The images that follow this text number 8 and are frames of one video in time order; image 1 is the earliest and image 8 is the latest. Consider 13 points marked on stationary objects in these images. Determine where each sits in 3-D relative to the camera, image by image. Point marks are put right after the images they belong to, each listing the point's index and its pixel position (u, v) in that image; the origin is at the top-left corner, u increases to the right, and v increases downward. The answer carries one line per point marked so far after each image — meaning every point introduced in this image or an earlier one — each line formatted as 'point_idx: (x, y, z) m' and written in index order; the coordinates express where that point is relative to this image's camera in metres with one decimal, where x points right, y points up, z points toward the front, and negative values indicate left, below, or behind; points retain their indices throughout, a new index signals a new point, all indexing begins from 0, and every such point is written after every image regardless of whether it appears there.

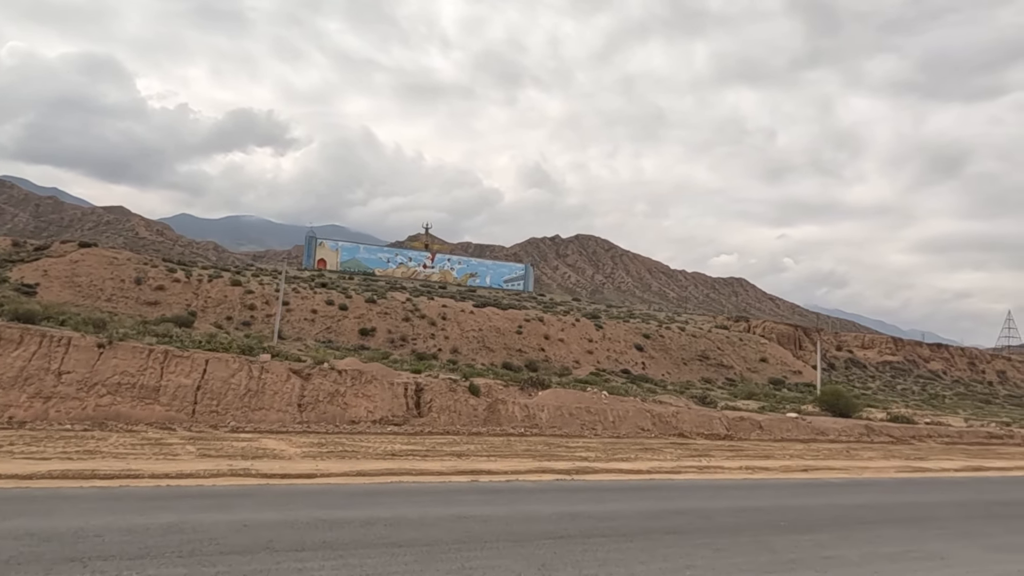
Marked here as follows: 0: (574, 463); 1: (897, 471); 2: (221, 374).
0: (+0.9, -2.7, +9.9) m
1: (+6.7, -3.2, +11.4) m
2: (-7.3, -2.2, +16.4) m
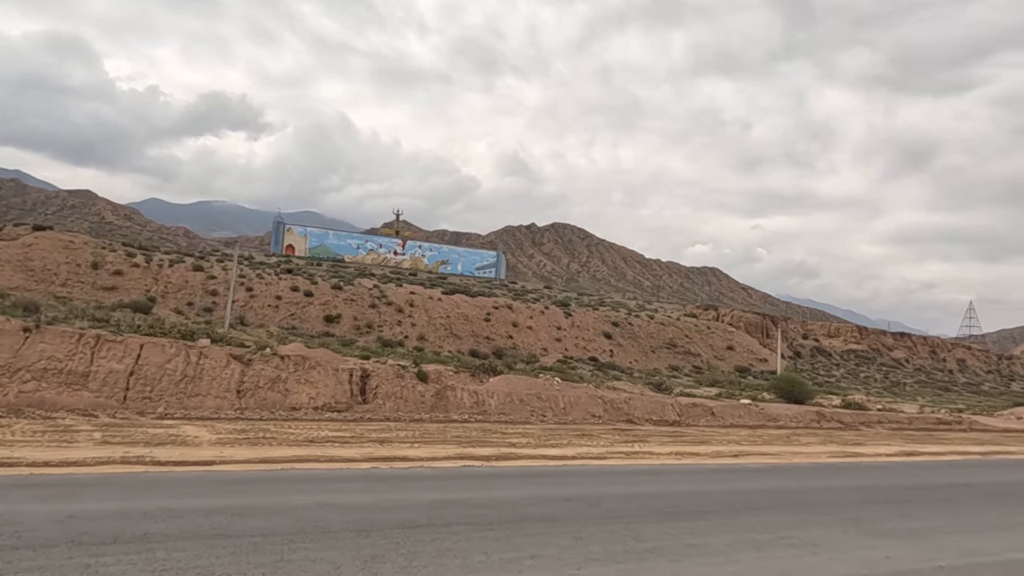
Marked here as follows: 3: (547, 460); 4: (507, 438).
0: (-0.3, -2.4, +9.7) m
1: (+5.5, -2.9, +11.4) m
2: (-8.7, -1.8, +15.9) m
3: (+0.5, -2.3, +8.6) m
4: (-0.1, -2.7, +11.6) m
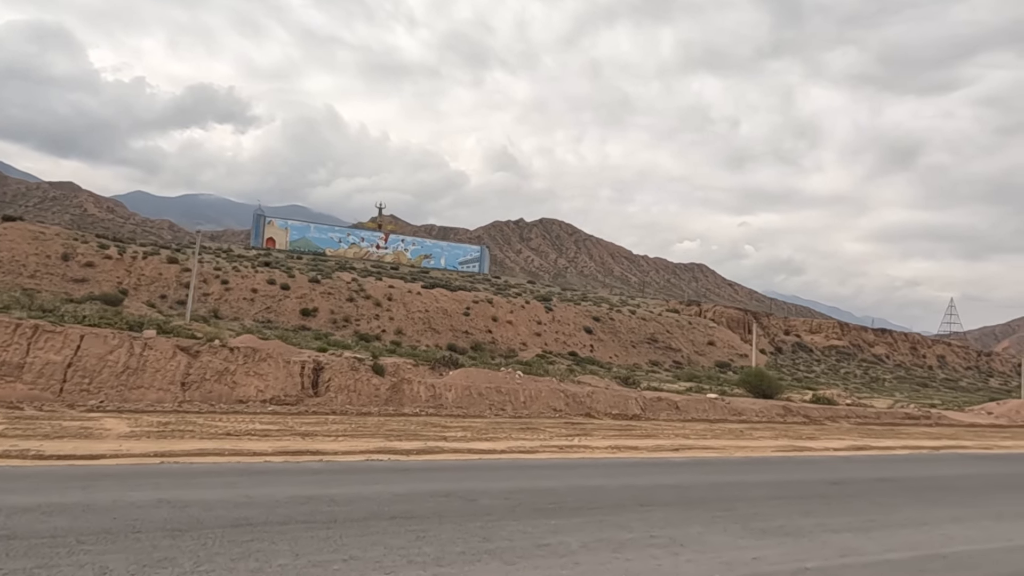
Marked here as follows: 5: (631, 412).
0: (-1.3, -2.2, +9.4) m
1: (+4.4, -2.8, +11.2) m
2: (-9.8, -1.5, +15.4) m
3: (-0.5, -2.1, +8.3) m
4: (-1.2, -2.5, +11.3) m
5: (+3.6, -3.7, +19.8) m
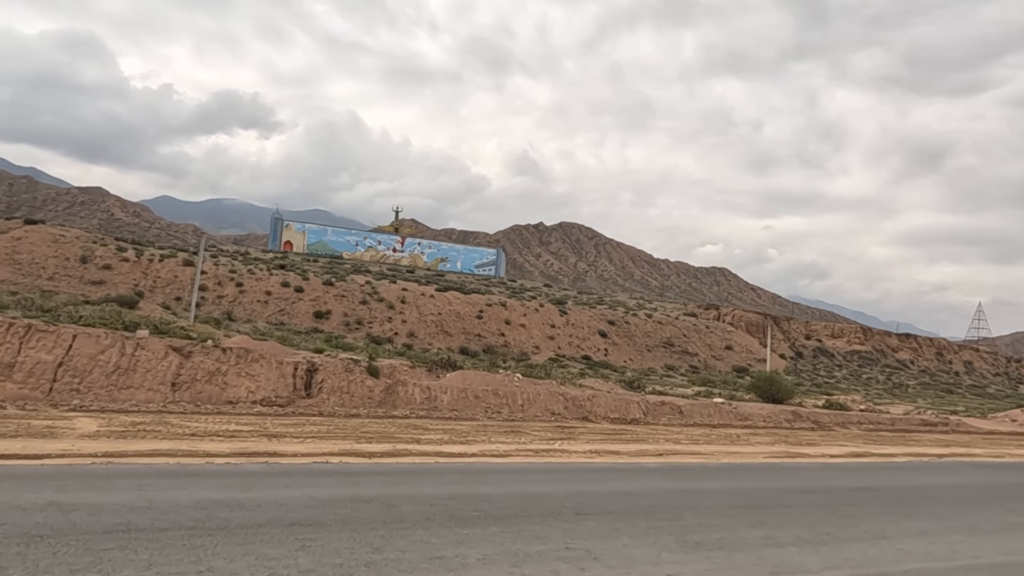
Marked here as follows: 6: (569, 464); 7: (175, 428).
0: (-1.6, -2.2, +9.1) m
1: (+4.1, -2.8, +10.7) m
2: (-10.0, -1.5, +15.4) m
3: (-0.9, -2.1, +8.0) m
4: (-1.5, -2.5, +11.0) m
5: (+3.5, -3.8, +19.4) m
6: (+0.7, -2.1, +7.7) m
7: (-5.2, -2.1, +10.0) m
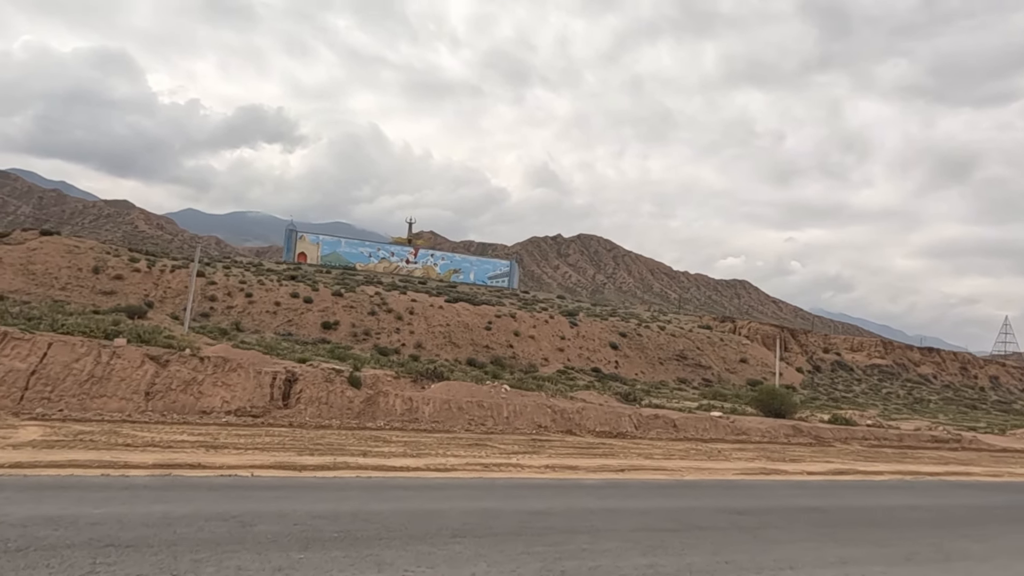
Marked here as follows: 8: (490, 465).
0: (-2.3, -2.3, +8.7) m
1: (+3.5, -2.9, +10.2) m
2: (-10.5, -1.7, +15.3) m
3: (-1.7, -2.1, +7.6) m
4: (-2.1, -2.6, +10.6) m
5: (+3.1, -4.1, +18.9) m
6: (0.0, -2.1, +7.3) m
7: (-5.8, -2.2, +9.7) m
8: (-0.3, -2.5, +9.2) m
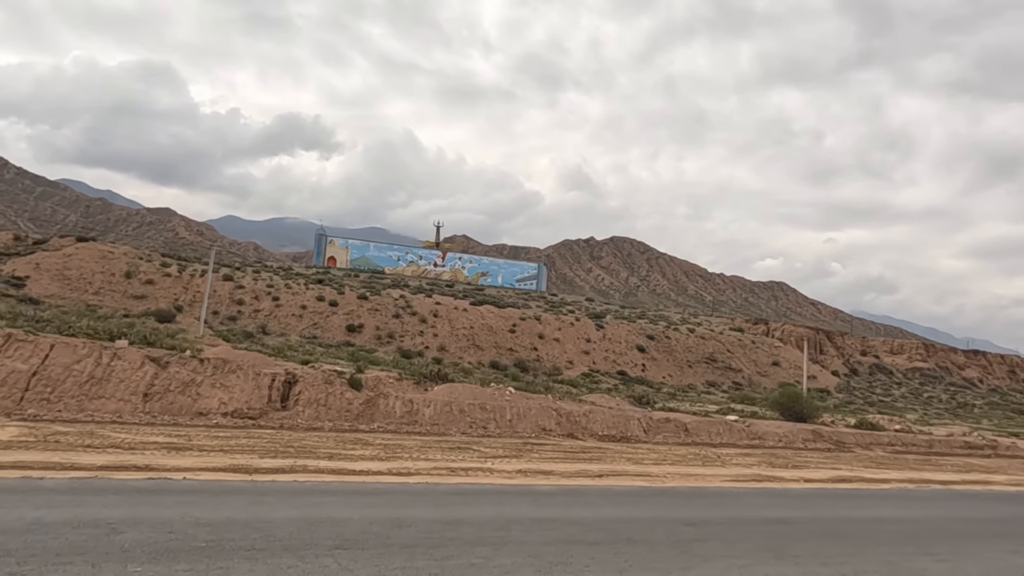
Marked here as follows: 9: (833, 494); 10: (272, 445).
0: (-2.7, -2.3, +8.5) m
1: (+3.1, -2.8, +9.6) m
2: (-10.6, -1.7, +15.4) m
3: (-2.1, -2.1, +7.3) m
4: (-2.4, -2.5, +10.3) m
5: (+3.2, -4.1, +18.3) m
6: (-0.5, -2.1, +6.9) m
7: (-6.2, -2.2, +9.7) m
8: (-0.7, -2.4, +8.8) m
9: (+4.1, -2.6, +8.1) m
10: (-3.6, -2.4, +10.1) m
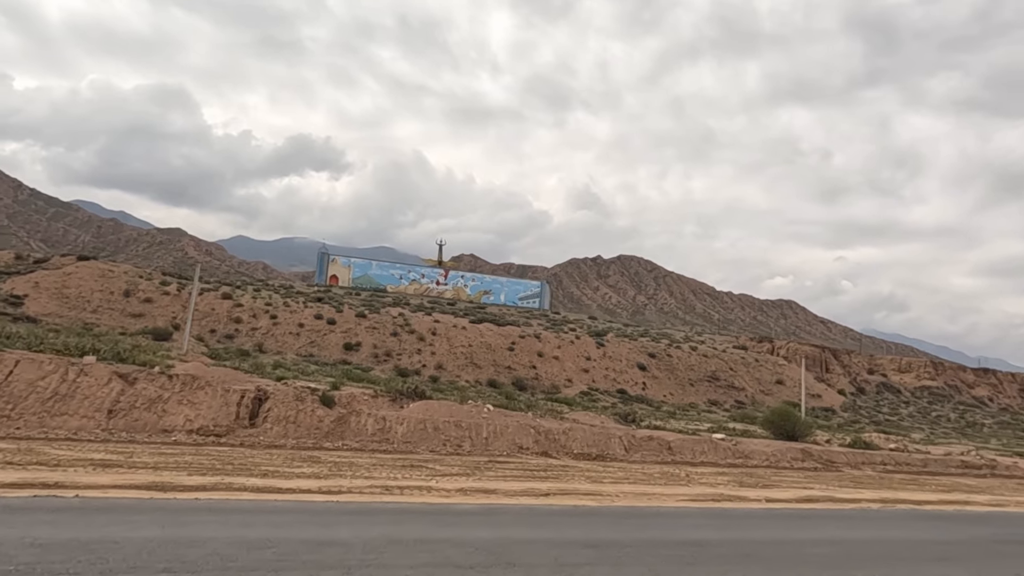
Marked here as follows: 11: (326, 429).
0: (-3.5, -2.4, +8.2) m
1: (+2.4, -3.0, +9.2) m
2: (-11.3, -2.1, +15.2) m
3: (-2.9, -2.2, +7.0) m
4: (-3.2, -2.7, +10.0) m
5: (+2.6, -4.5, +17.9) m
6: (-1.3, -2.2, +6.6) m
7: (-6.9, -2.4, +9.4) m
8: (-1.4, -2.6, +8.5) m
9: (+3.3, -2.7, +7.7) m
10: (-4.4, -2.6, +9.8) m
11: (-4.6, -3.5, +16.2) m
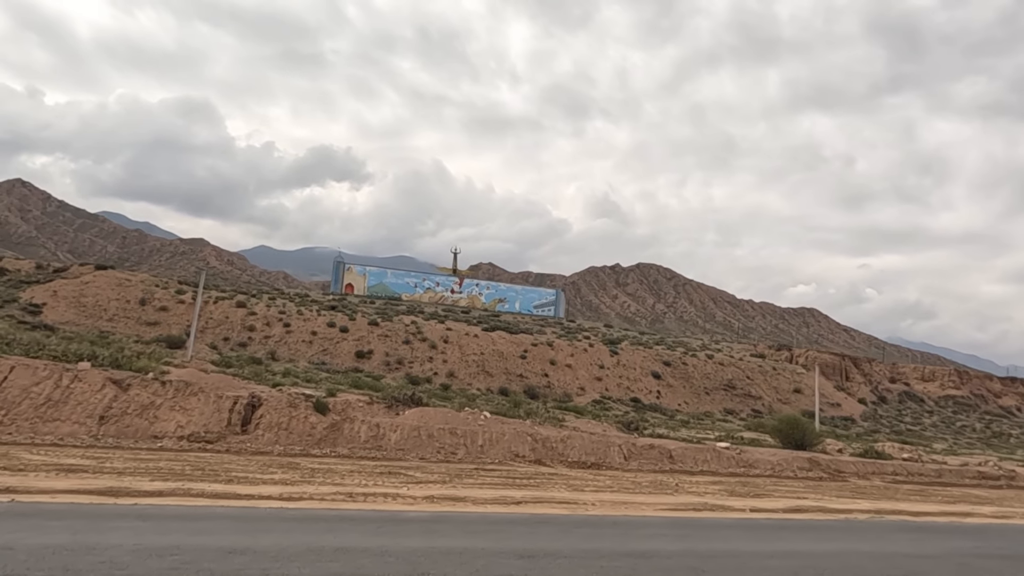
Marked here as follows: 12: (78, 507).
0: (-3.9, -2.4, +8.0) m
1: (+2.0, -3.0, +8.9) m
2: (-11.4, -2.2, +15.3) m
3: (-3.3, -2.2, +6.9) m
4: (-3.5, -2.8, +9.9) m
5: (+2.5, -4.6, +17.5) m
6: (-1.7, -2.2, +6.4) m
7: (-7.3, -2.5, +9.4) m
8: (-1.8, -2.6, +8.3) m
9: (+2.9, -2.7, +7.4) m
10: (-4.7, -2.7, +9.7) m
11: (-4.8, -3.6, +16.1) m
12: (-3.8, -1.9, +5.8) m
